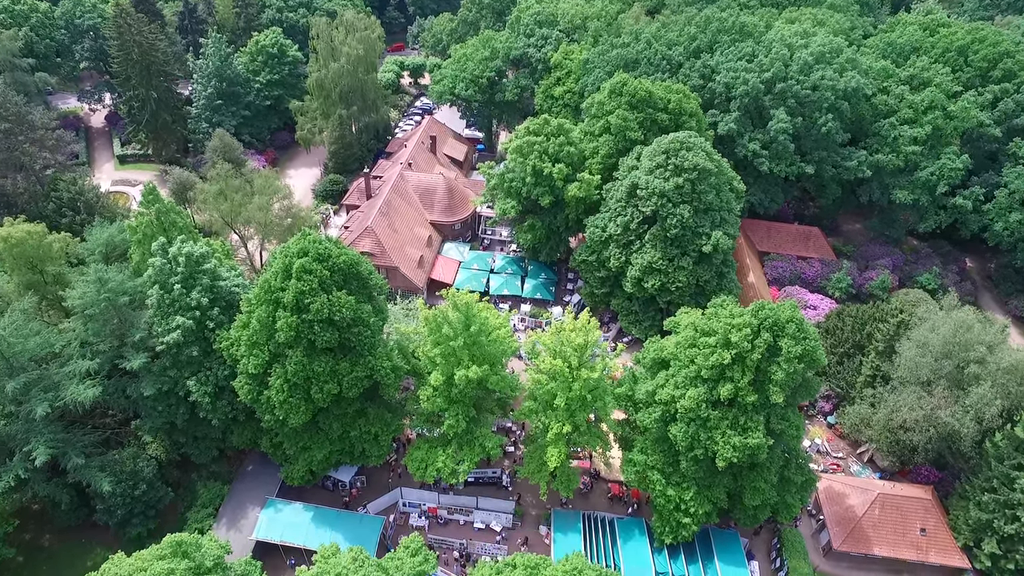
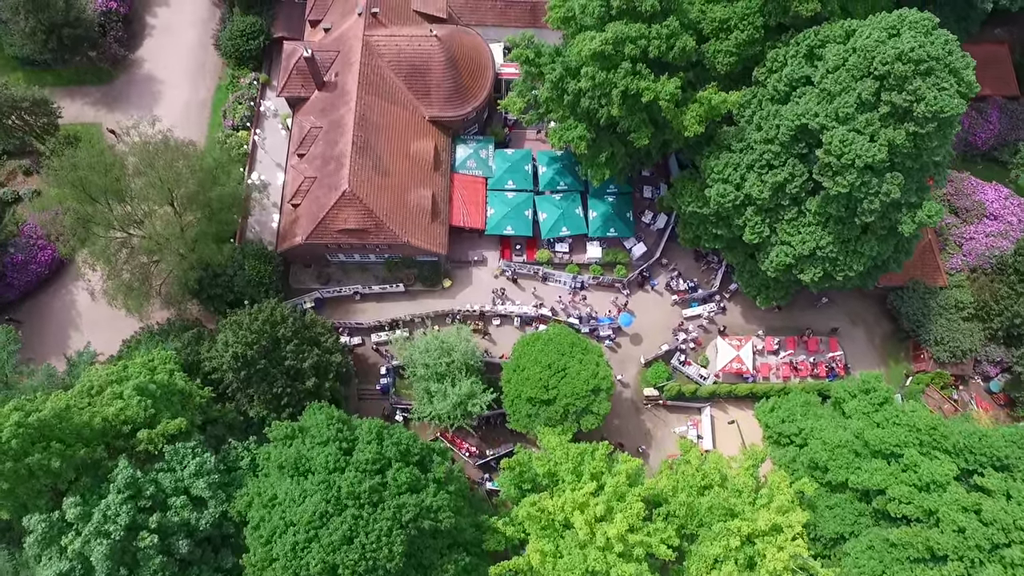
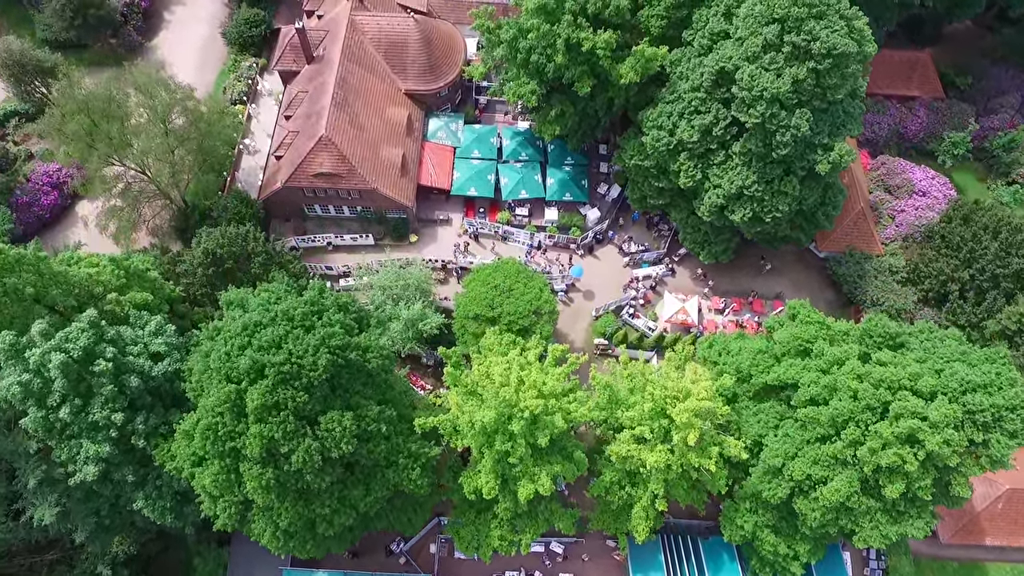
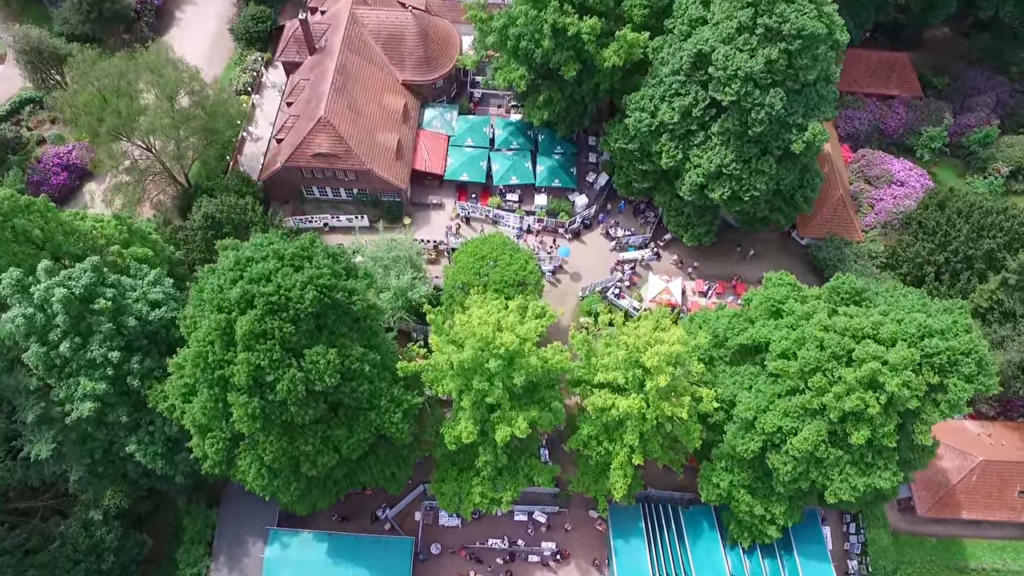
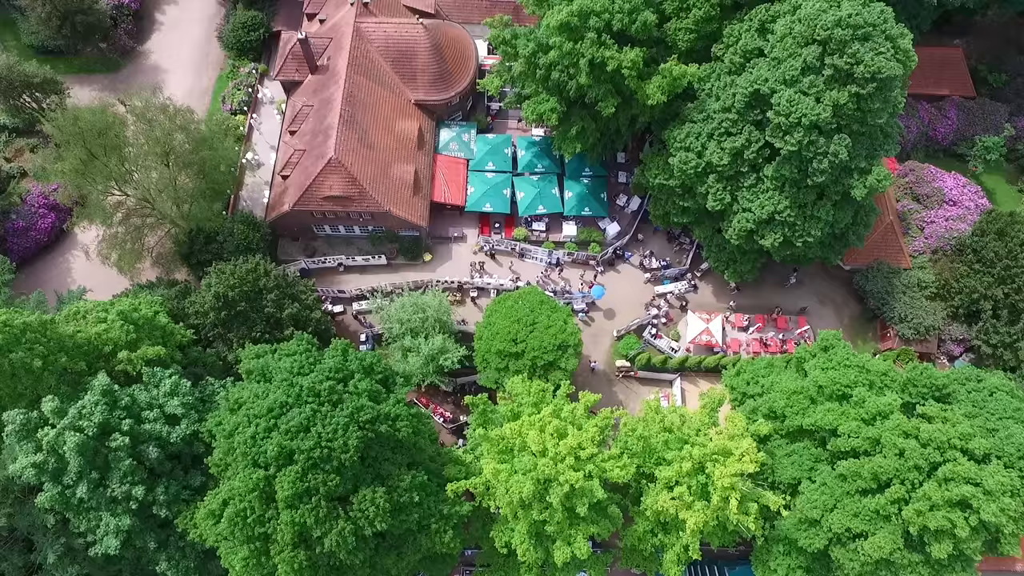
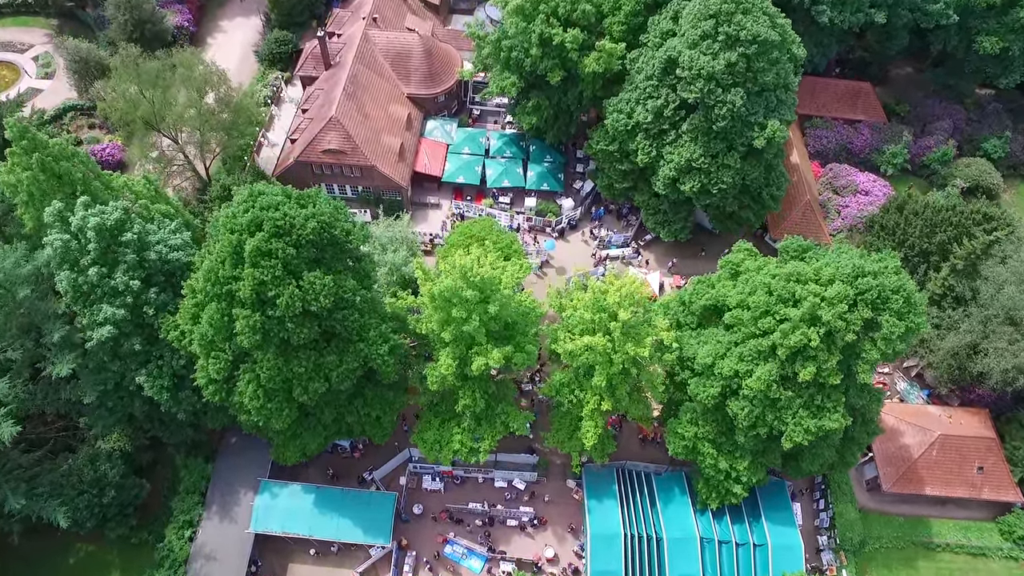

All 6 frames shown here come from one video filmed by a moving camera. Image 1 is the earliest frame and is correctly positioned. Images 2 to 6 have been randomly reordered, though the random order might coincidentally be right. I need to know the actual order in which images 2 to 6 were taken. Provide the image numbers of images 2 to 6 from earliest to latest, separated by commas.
6, 4, 3, 5, 2
